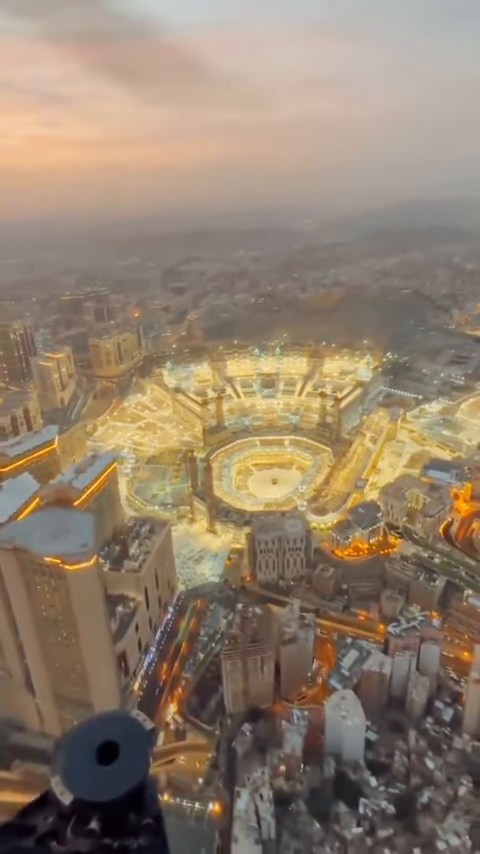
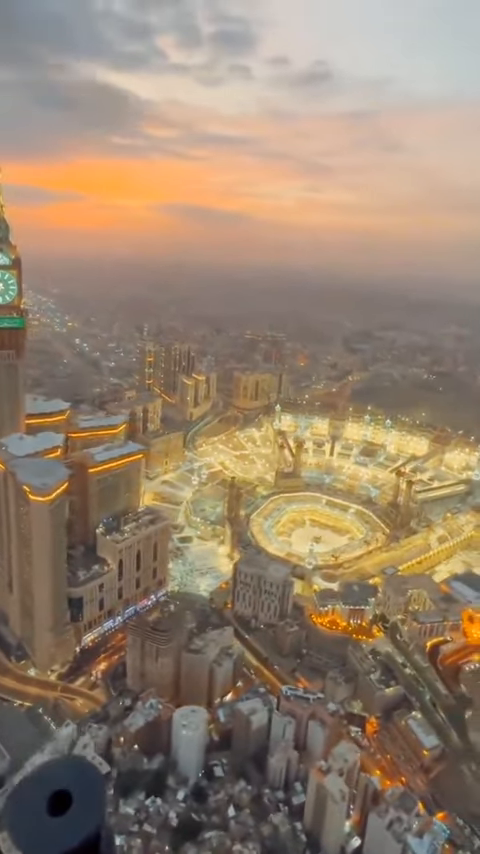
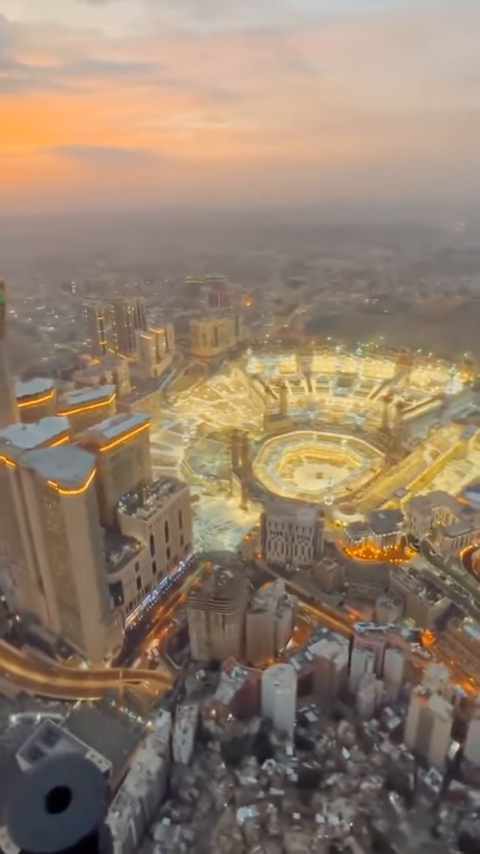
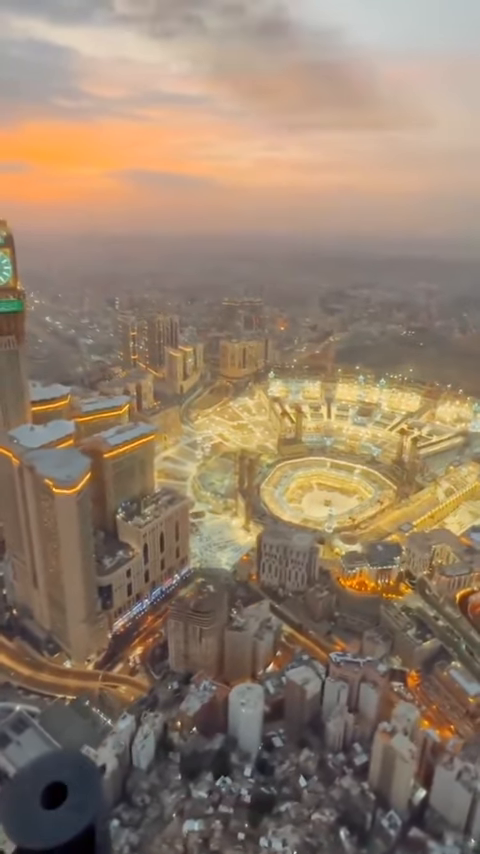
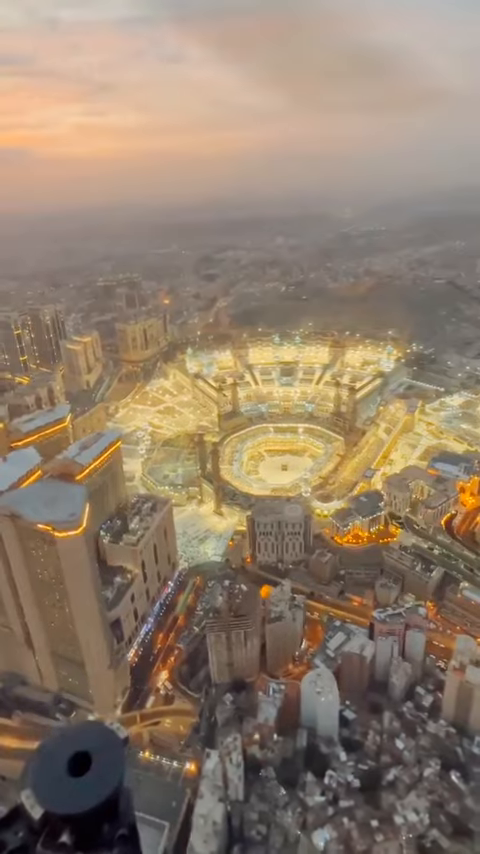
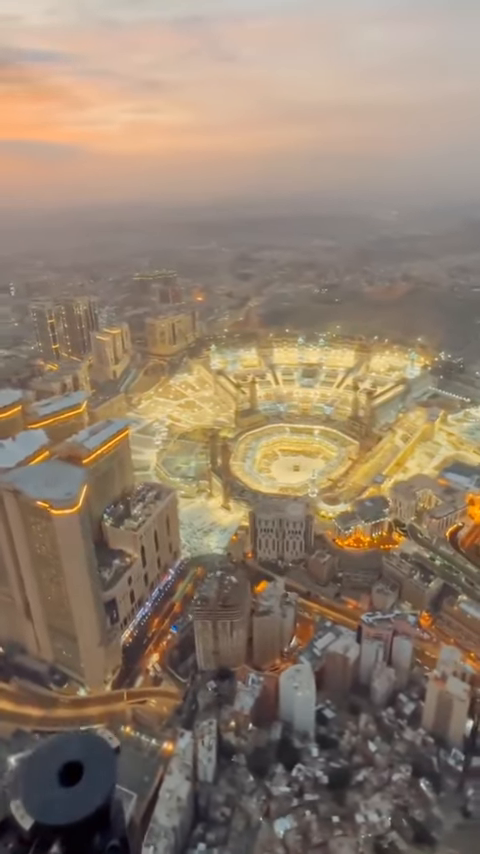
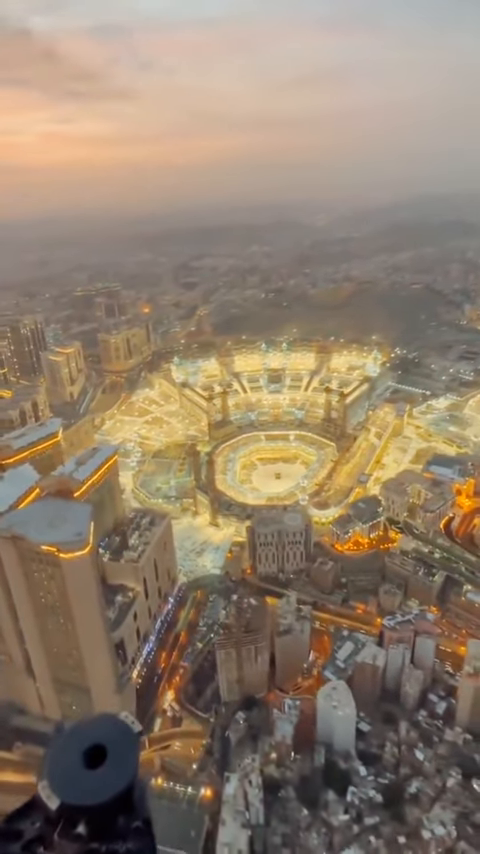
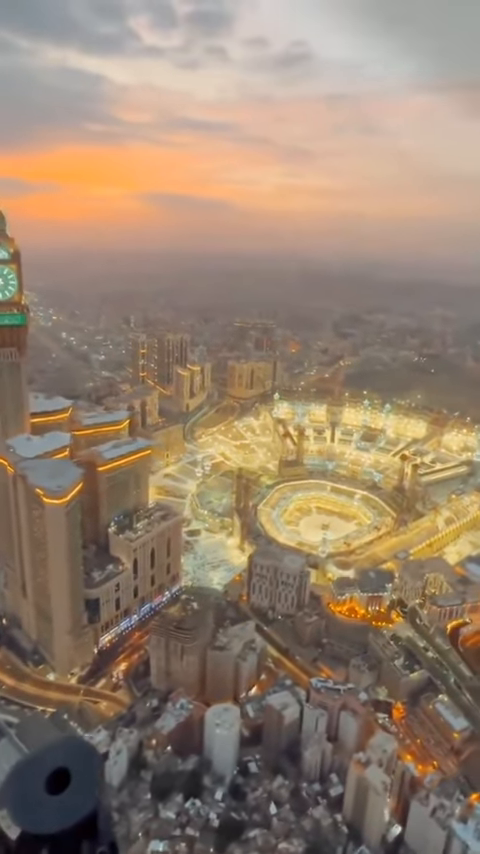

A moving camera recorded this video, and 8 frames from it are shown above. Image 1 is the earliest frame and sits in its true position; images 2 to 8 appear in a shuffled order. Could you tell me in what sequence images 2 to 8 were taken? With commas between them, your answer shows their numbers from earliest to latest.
7, 5, 6, 3, 4, 8, 2
